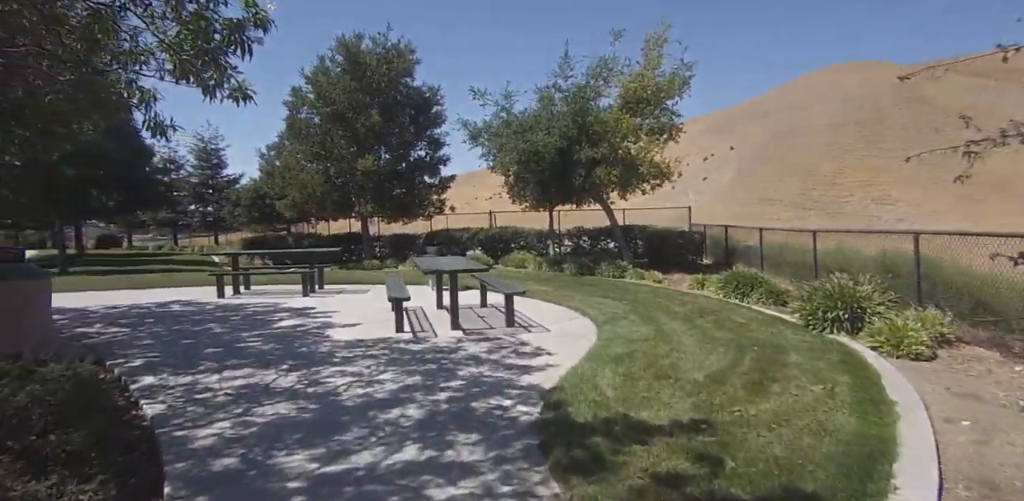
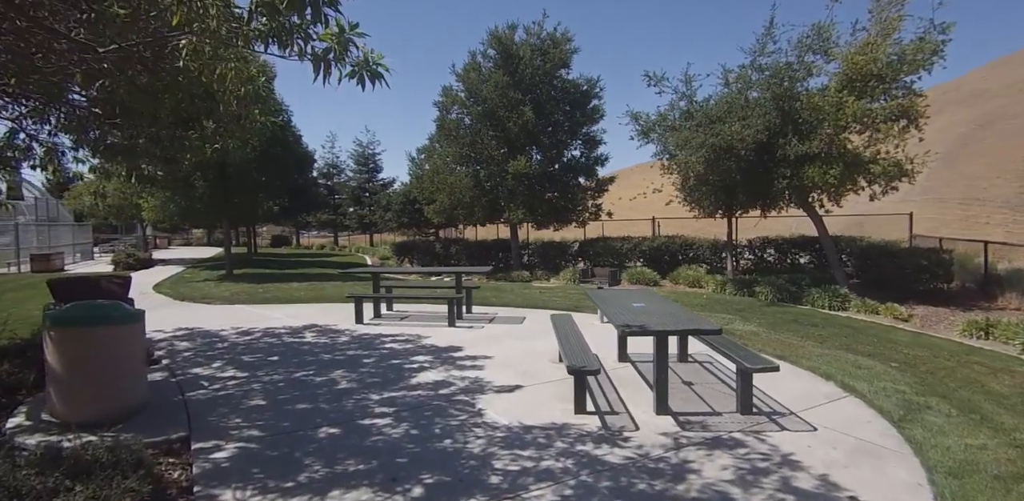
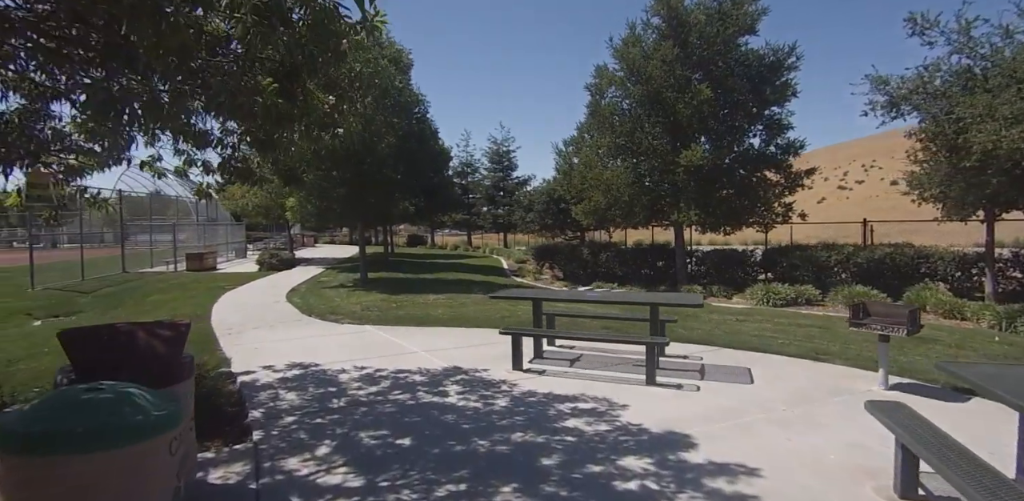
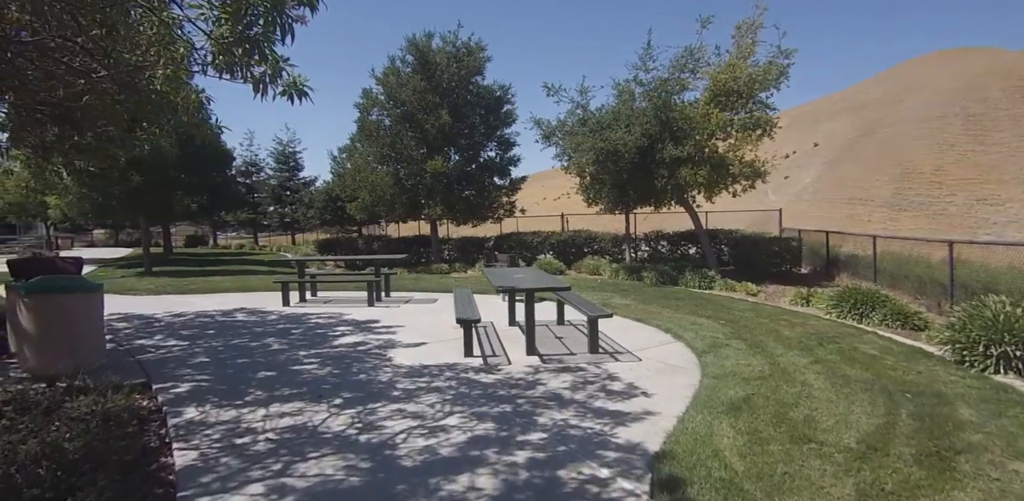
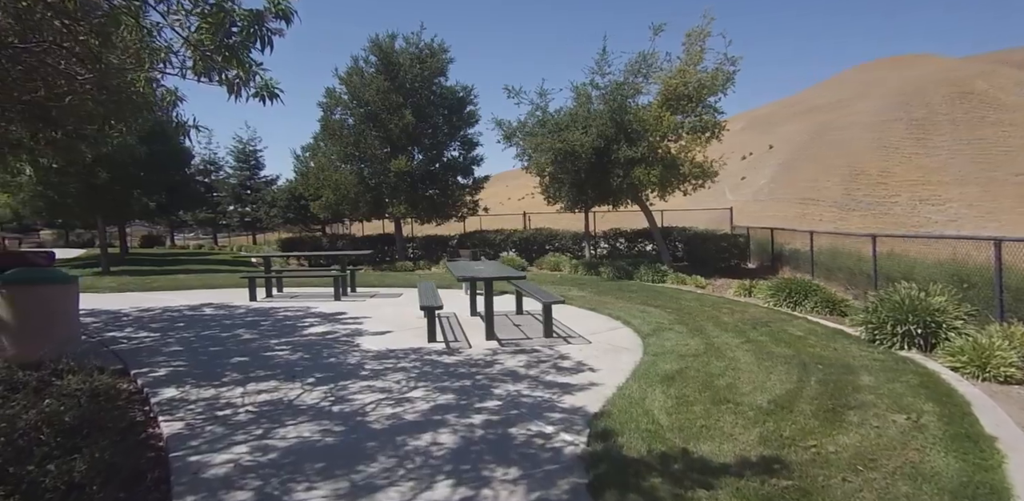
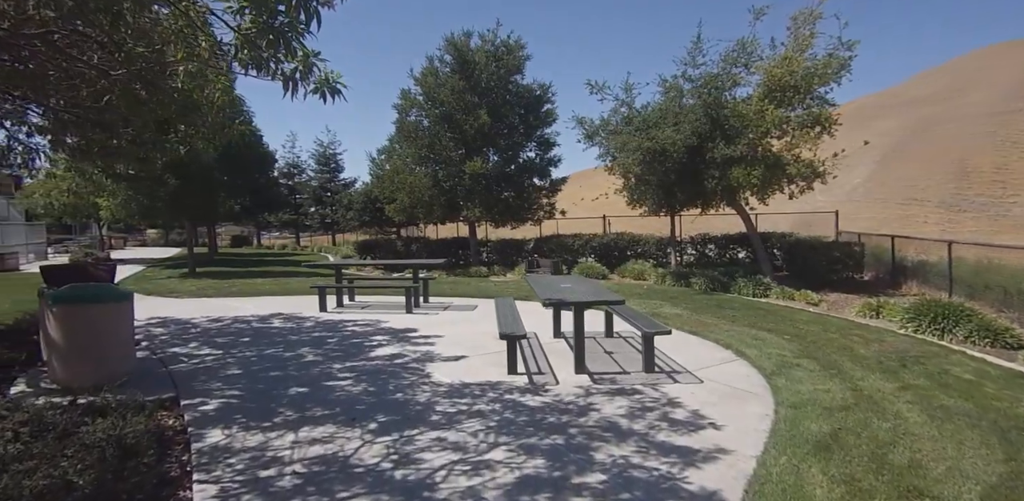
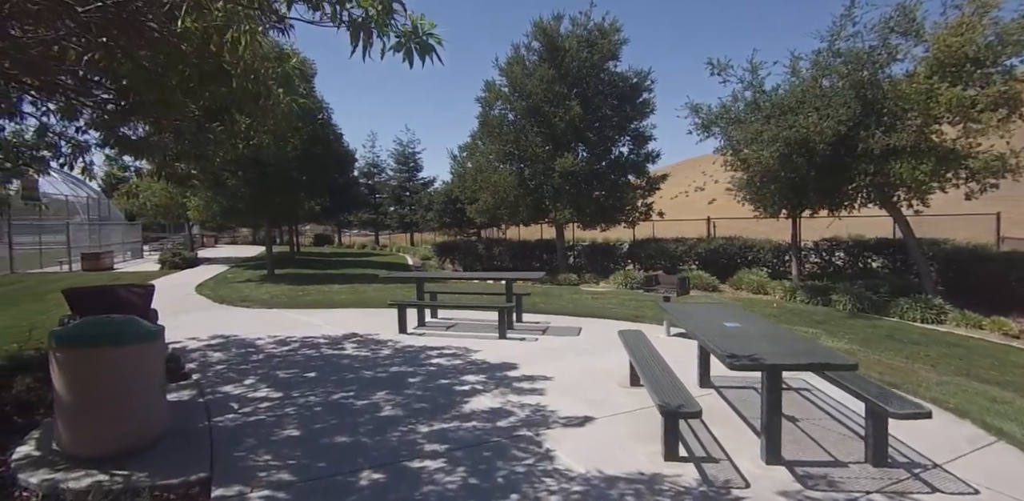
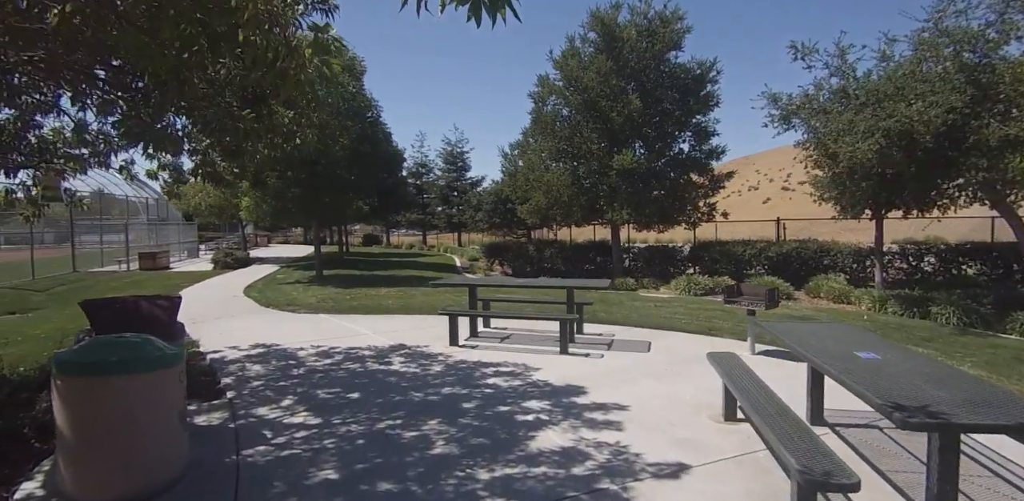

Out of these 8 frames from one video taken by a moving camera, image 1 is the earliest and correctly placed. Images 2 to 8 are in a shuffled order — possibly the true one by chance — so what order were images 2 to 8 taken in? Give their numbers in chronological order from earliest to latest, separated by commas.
5, 4, 6, 2, 7, 8, 3
